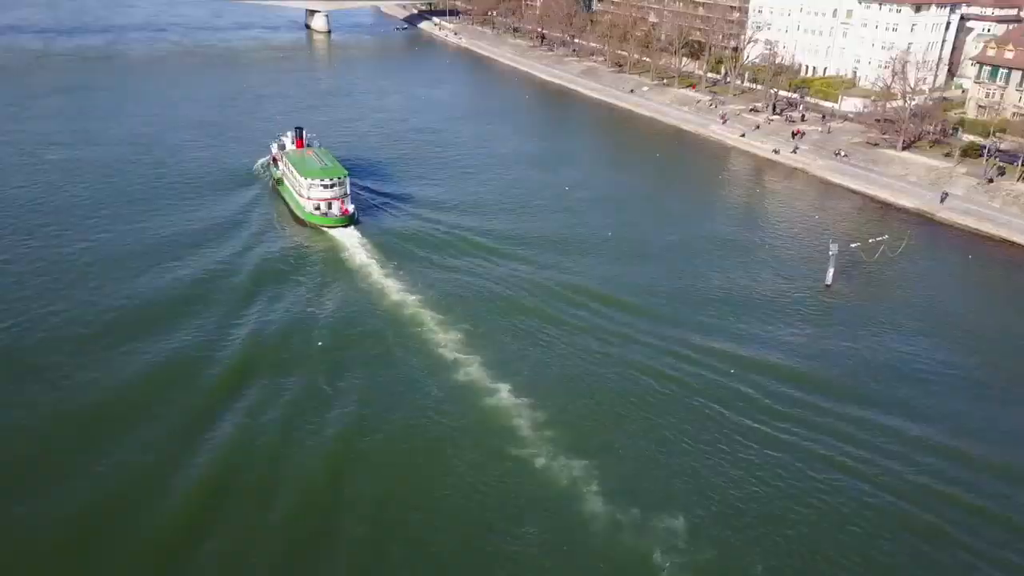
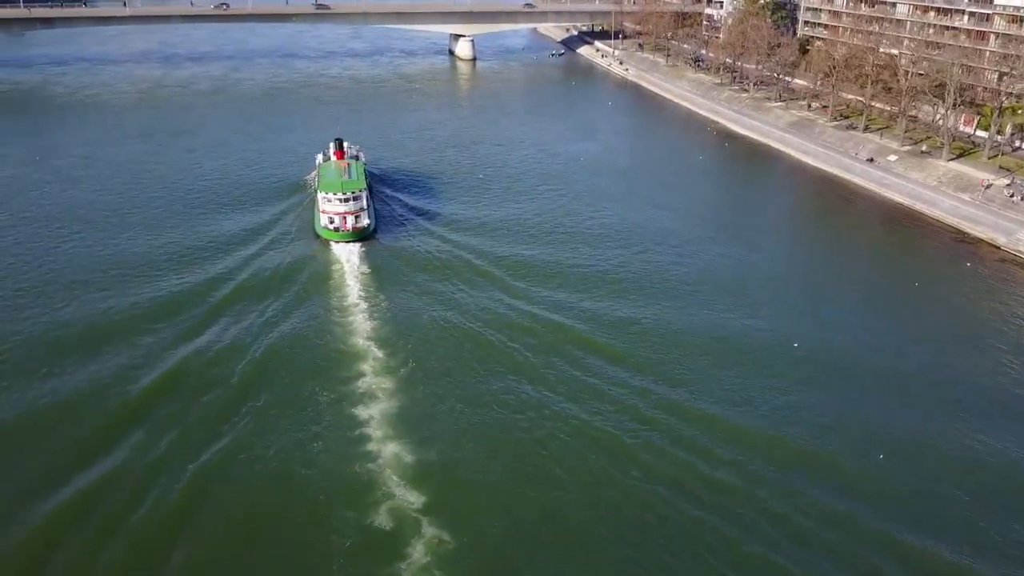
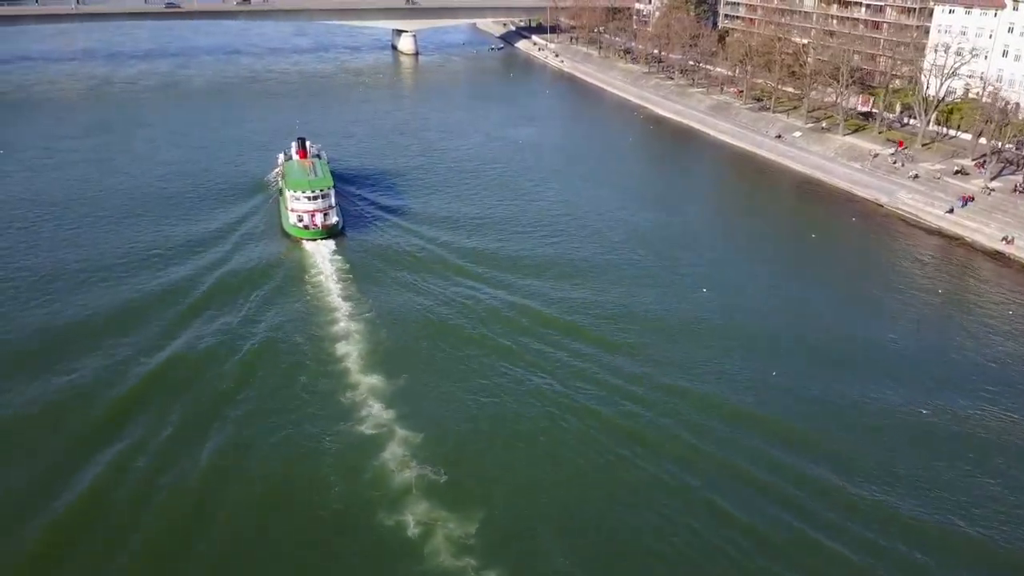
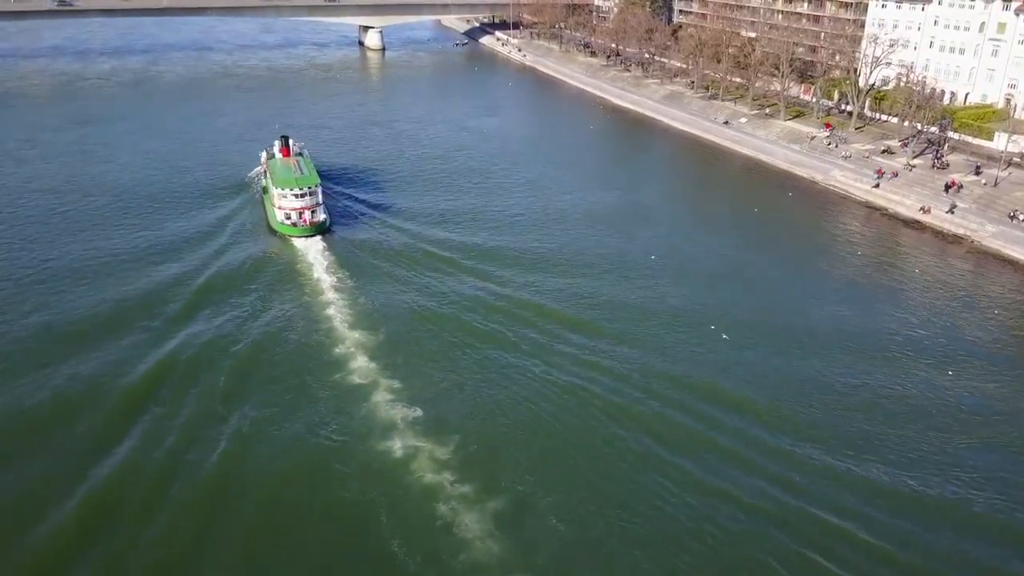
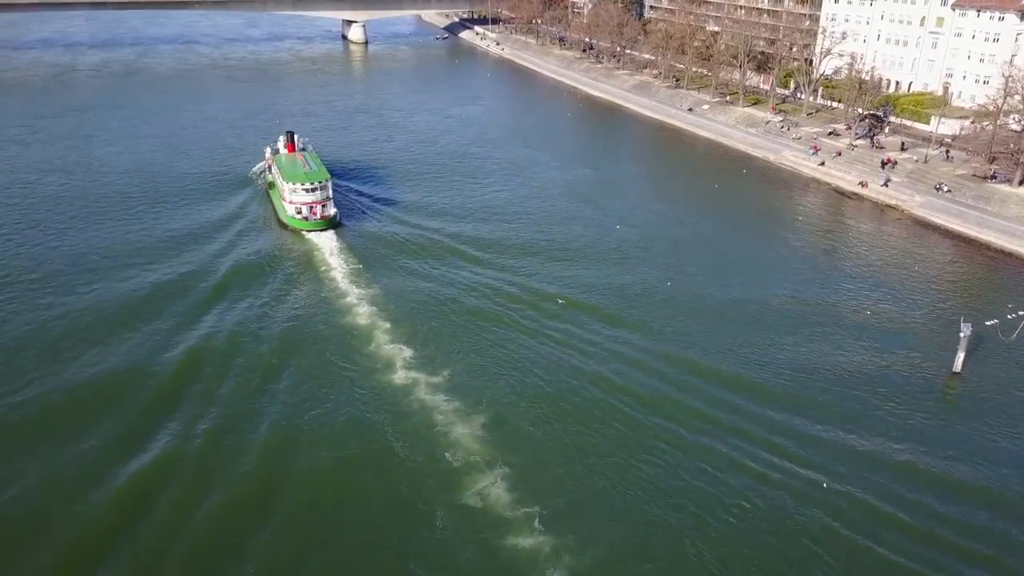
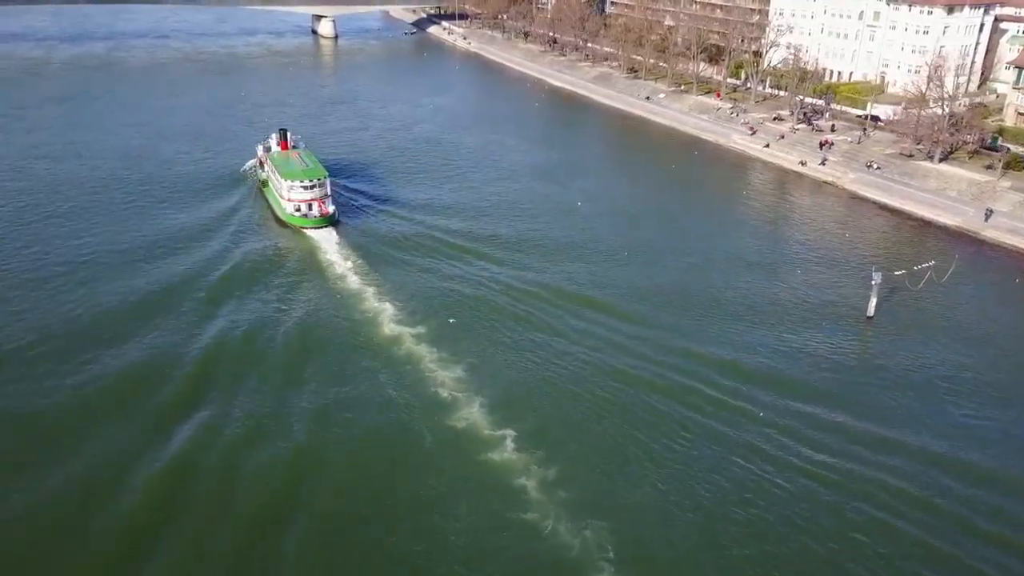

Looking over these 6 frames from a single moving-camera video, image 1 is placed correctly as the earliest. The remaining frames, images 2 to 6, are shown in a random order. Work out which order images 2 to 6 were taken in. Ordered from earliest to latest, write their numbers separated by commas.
6, 5, 4, 3, 2
